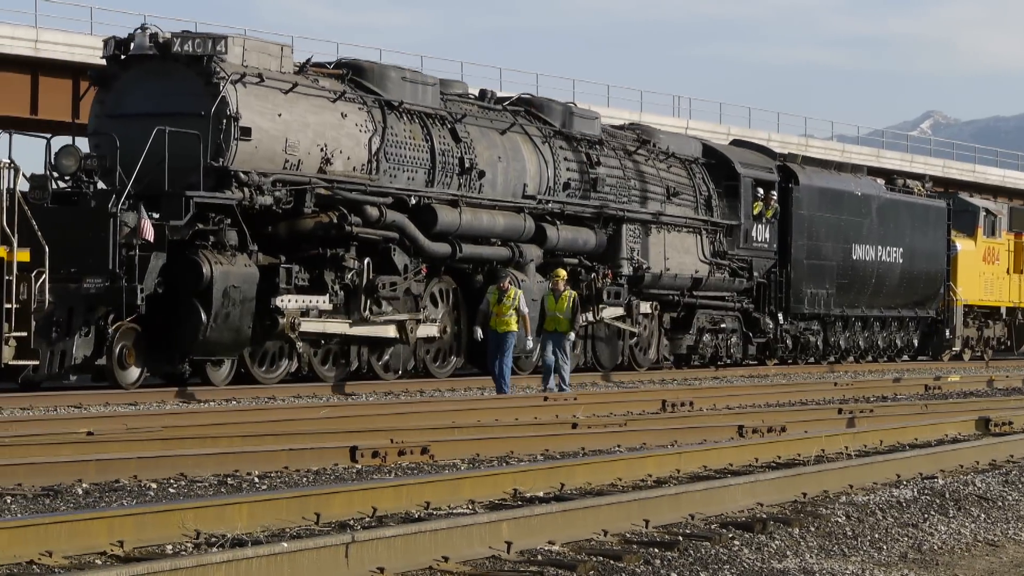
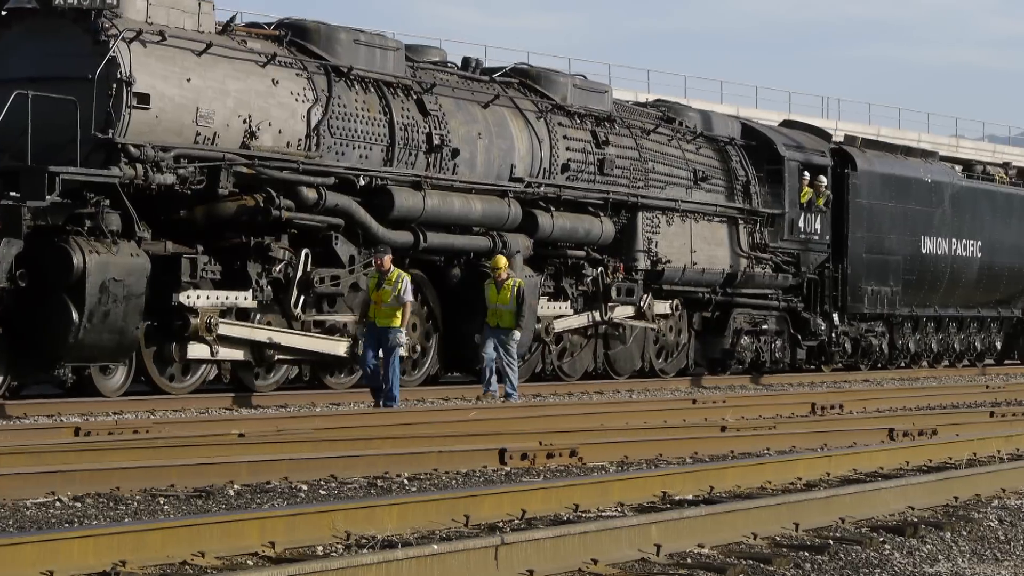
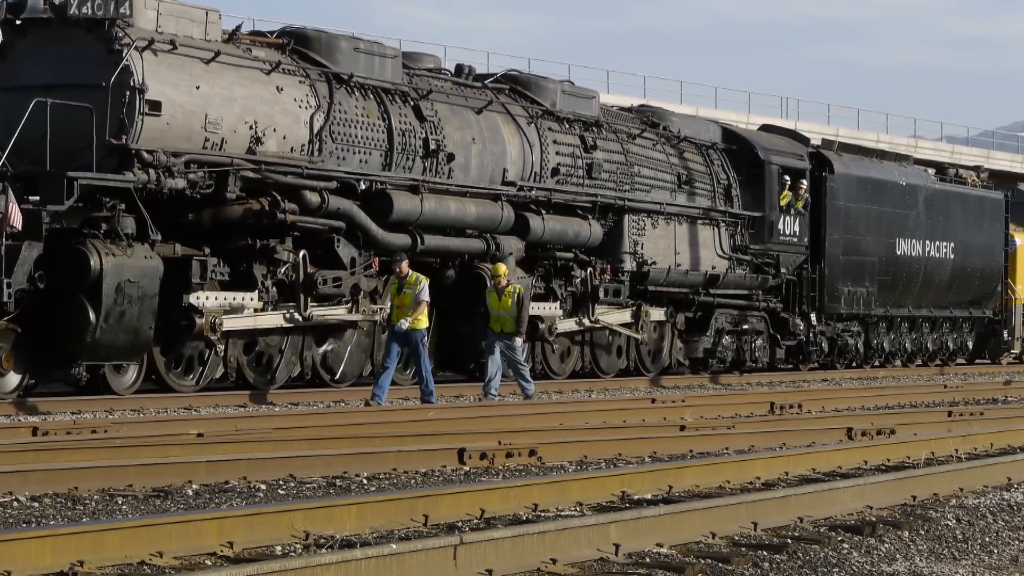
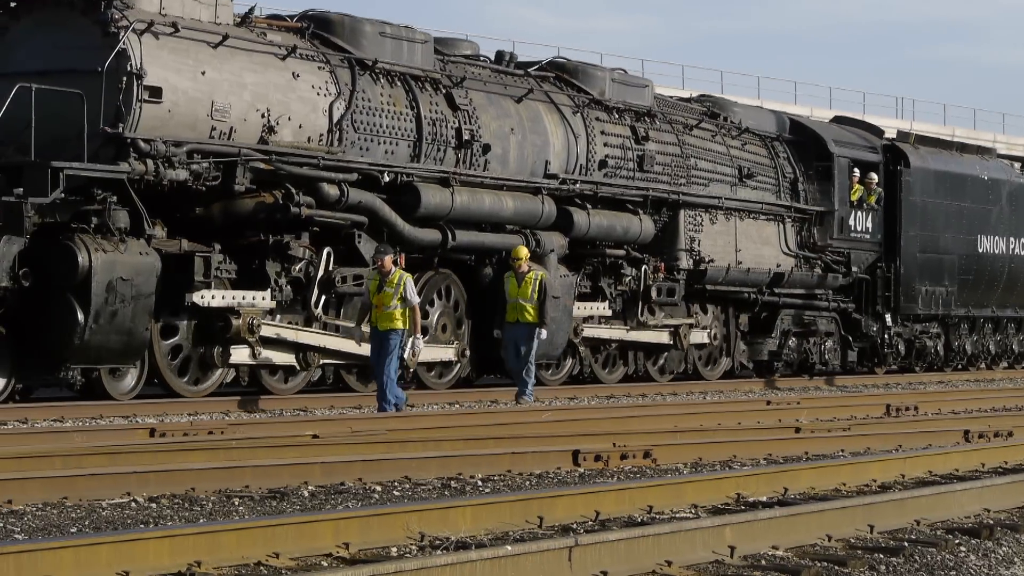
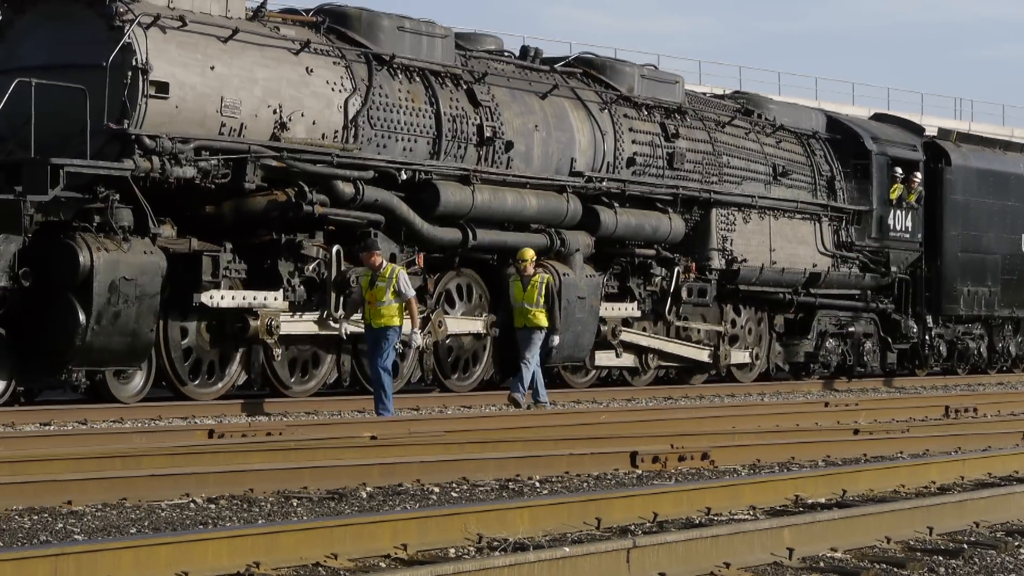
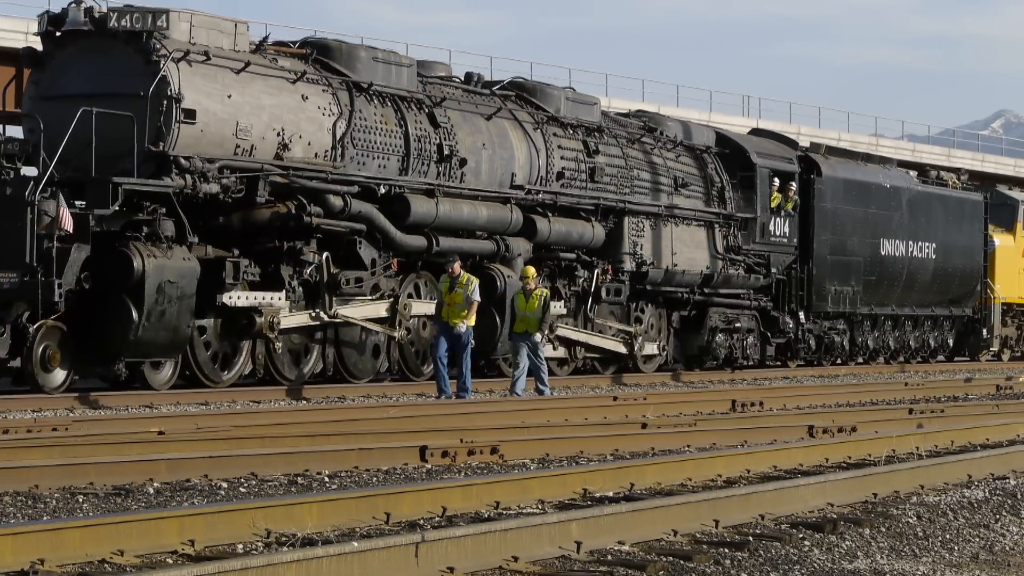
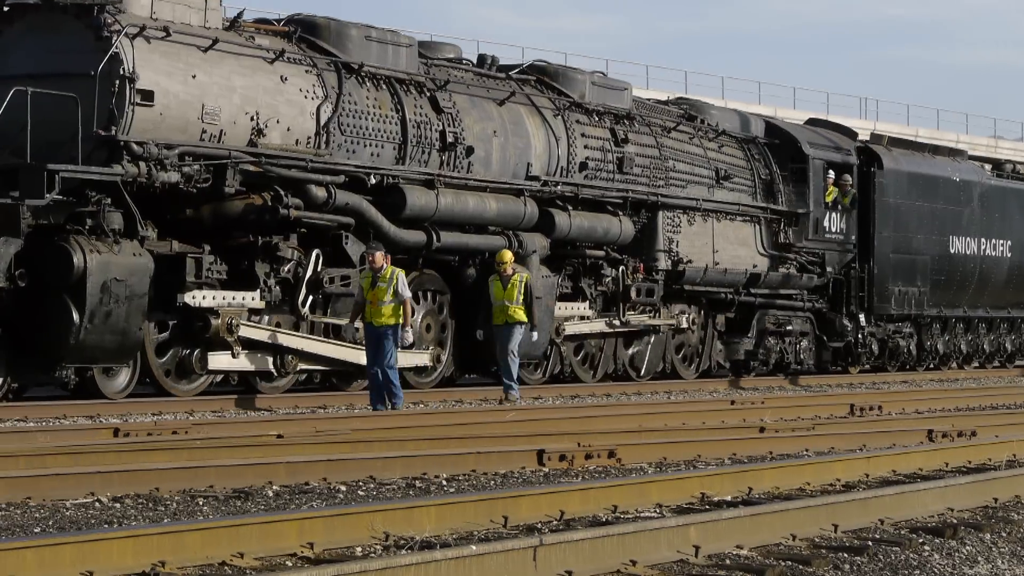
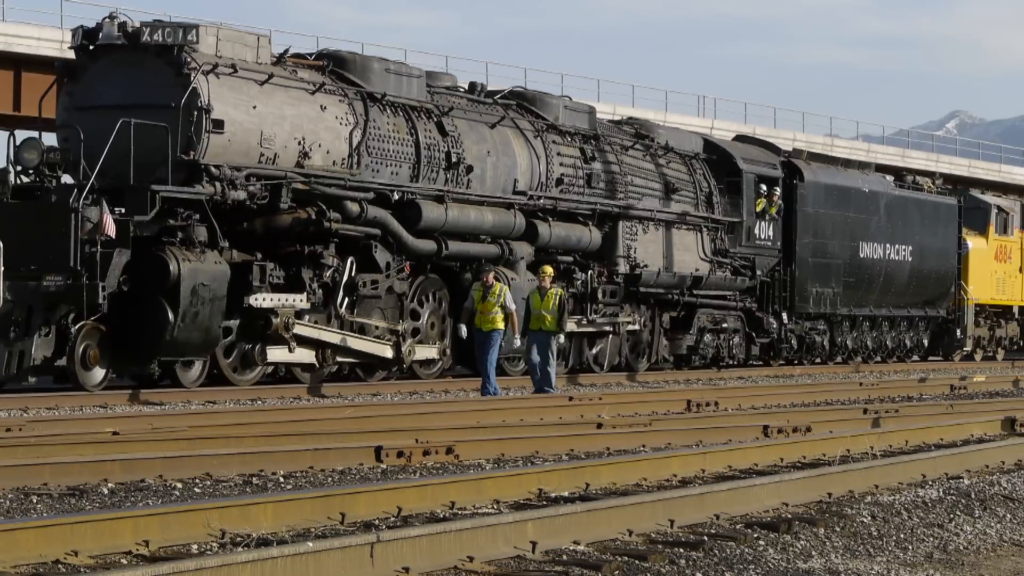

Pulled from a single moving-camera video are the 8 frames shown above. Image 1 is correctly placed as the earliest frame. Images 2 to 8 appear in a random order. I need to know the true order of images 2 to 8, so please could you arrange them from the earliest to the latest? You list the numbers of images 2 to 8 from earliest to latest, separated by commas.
8, 6, 3, 2, 7, 4, 5
